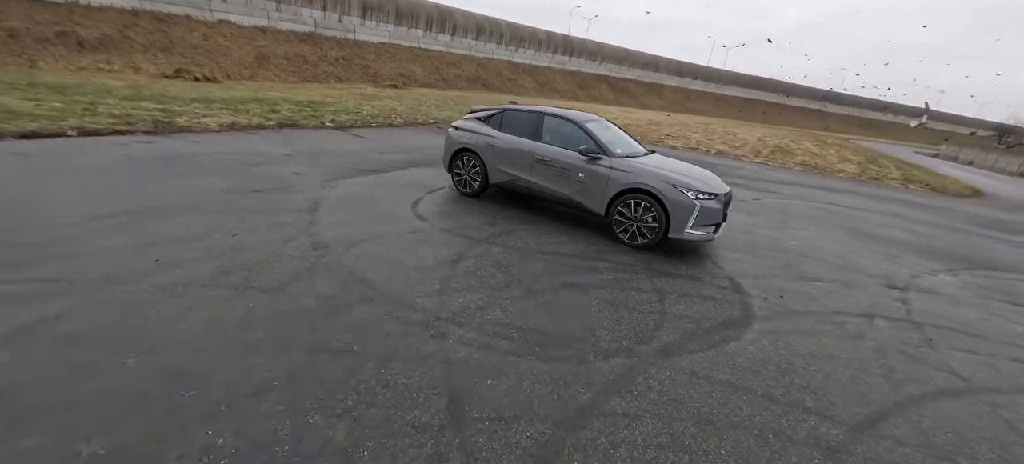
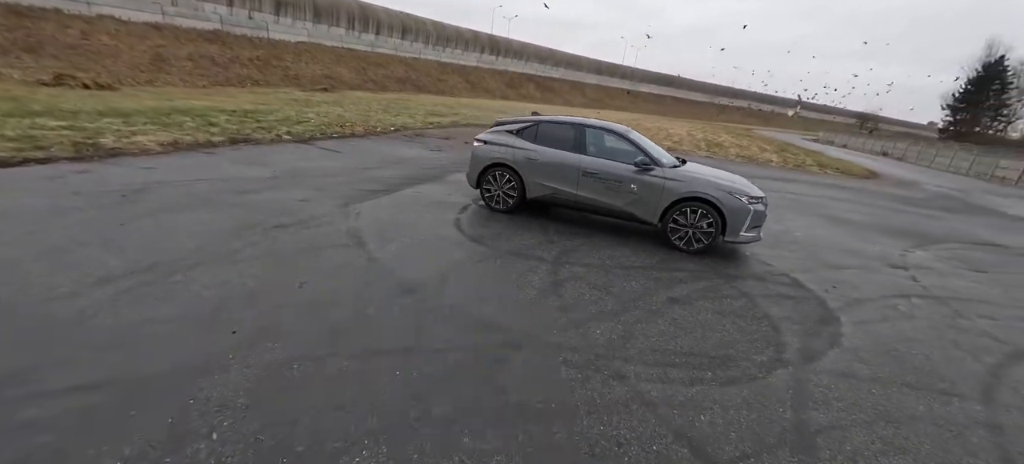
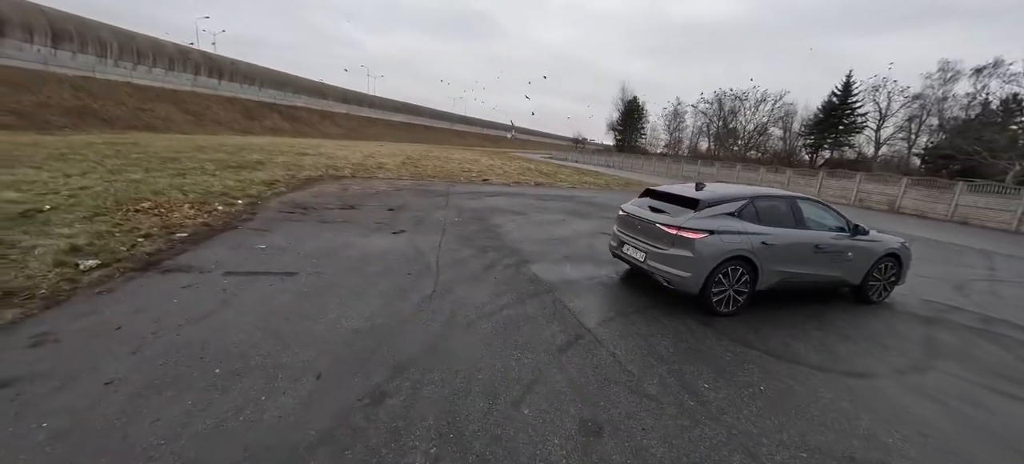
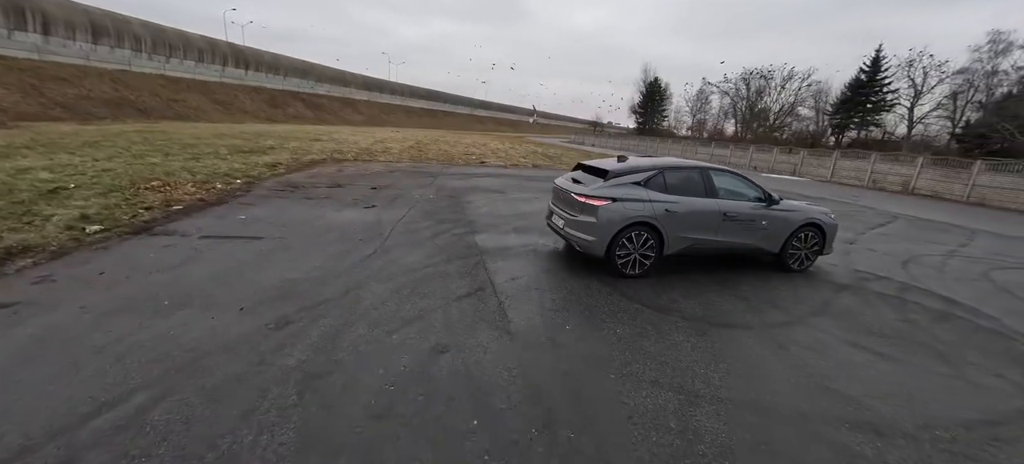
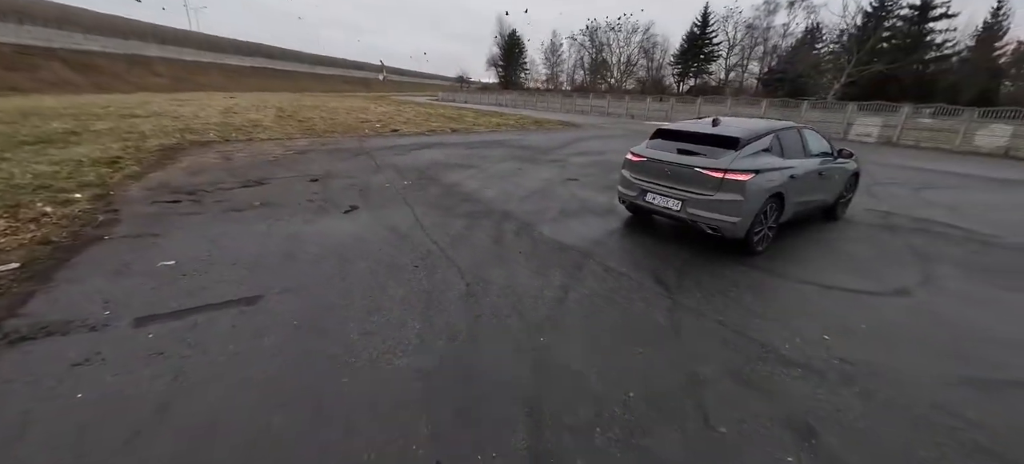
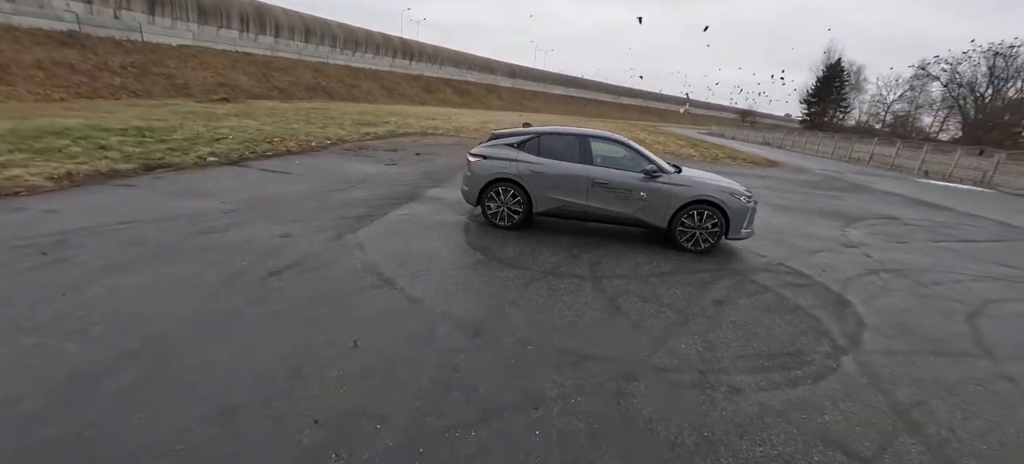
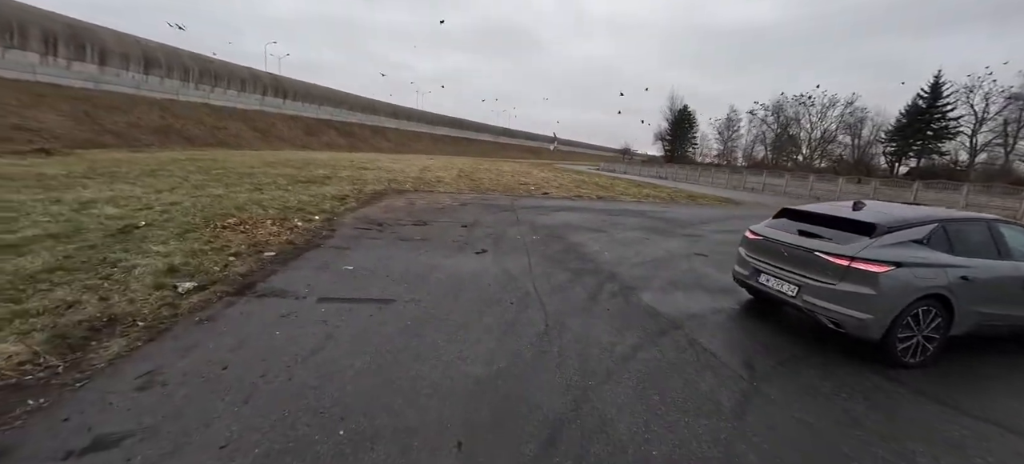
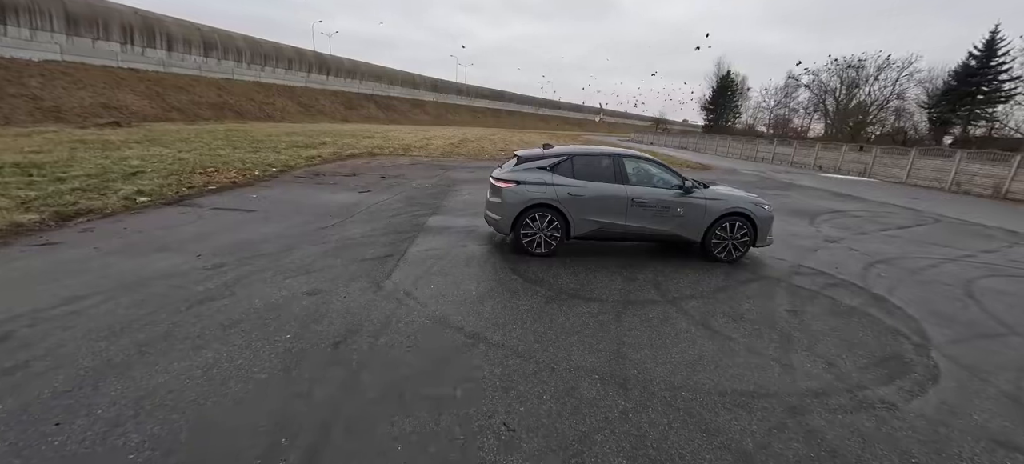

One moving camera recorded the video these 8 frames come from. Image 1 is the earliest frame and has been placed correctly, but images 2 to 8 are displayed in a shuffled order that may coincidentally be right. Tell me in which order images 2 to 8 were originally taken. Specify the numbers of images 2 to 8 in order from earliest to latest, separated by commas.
2, 6, 8, 4, 3, 7, 5
